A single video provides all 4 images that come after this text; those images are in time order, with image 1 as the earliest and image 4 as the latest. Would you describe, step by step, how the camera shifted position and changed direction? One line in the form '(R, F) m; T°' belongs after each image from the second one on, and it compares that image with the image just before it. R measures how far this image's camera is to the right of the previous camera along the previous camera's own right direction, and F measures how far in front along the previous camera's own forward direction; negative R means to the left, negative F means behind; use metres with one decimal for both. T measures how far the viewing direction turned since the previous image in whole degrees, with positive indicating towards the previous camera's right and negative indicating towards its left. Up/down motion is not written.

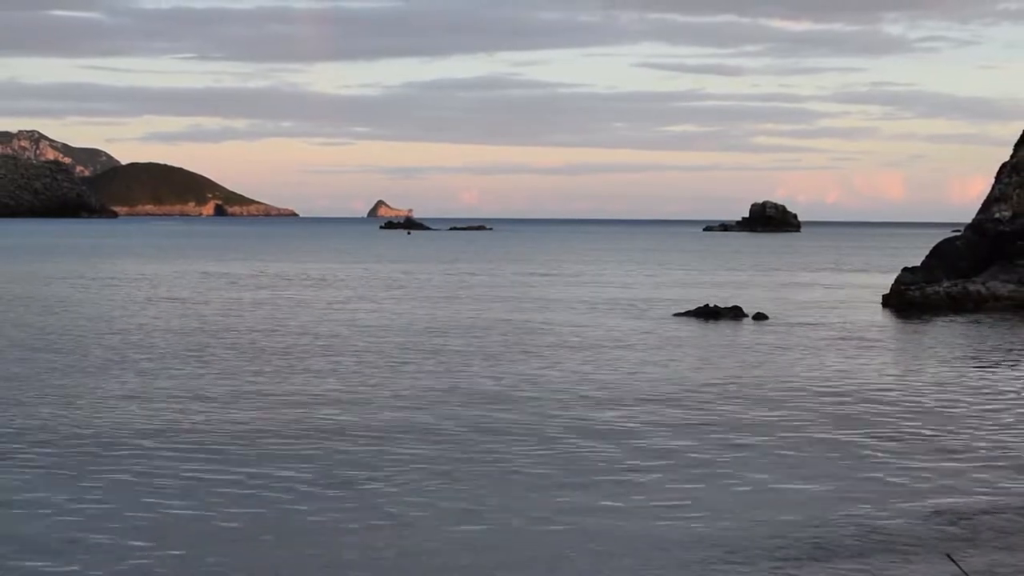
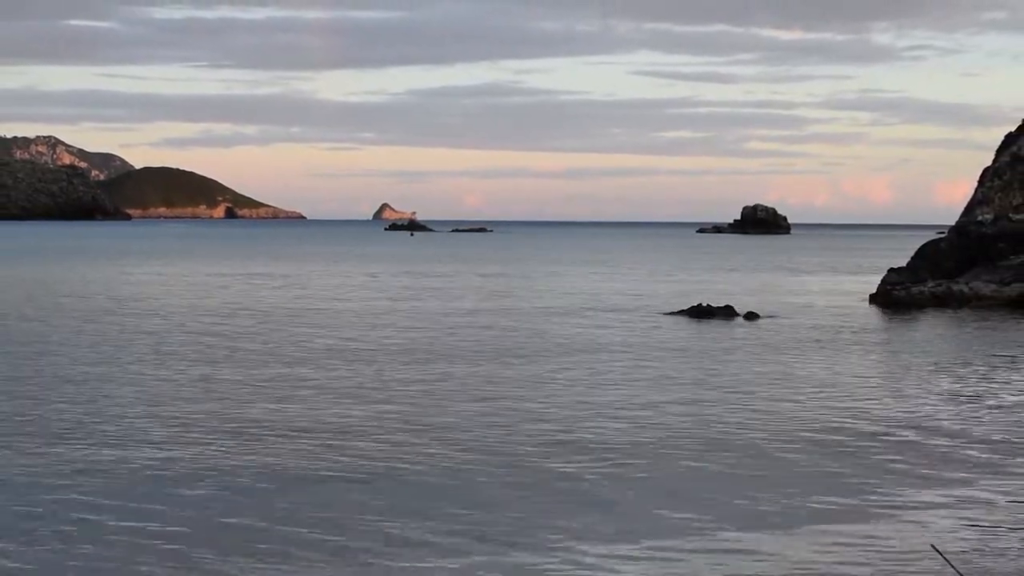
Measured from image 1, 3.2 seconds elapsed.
(-0.1, -1.7) m; 0°
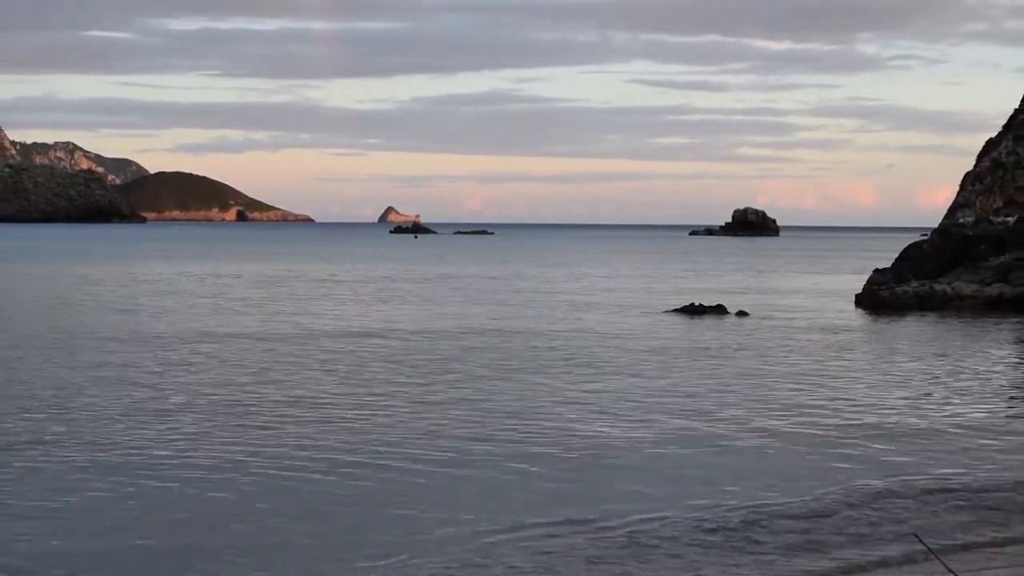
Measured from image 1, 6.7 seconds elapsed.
(-0.4, -2.0) m; 0°
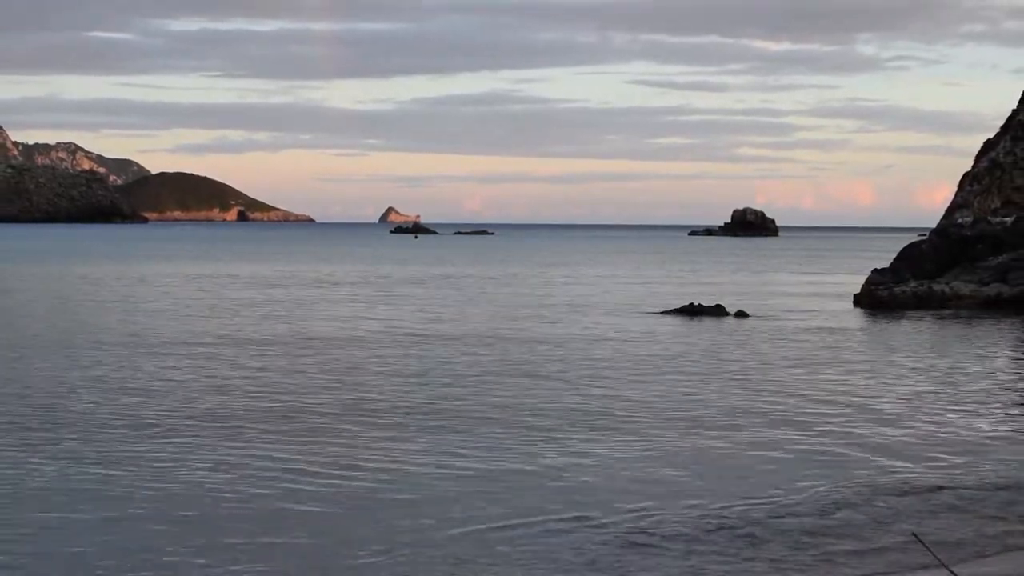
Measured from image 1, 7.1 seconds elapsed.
(0.0, -0.2) m; 0°
